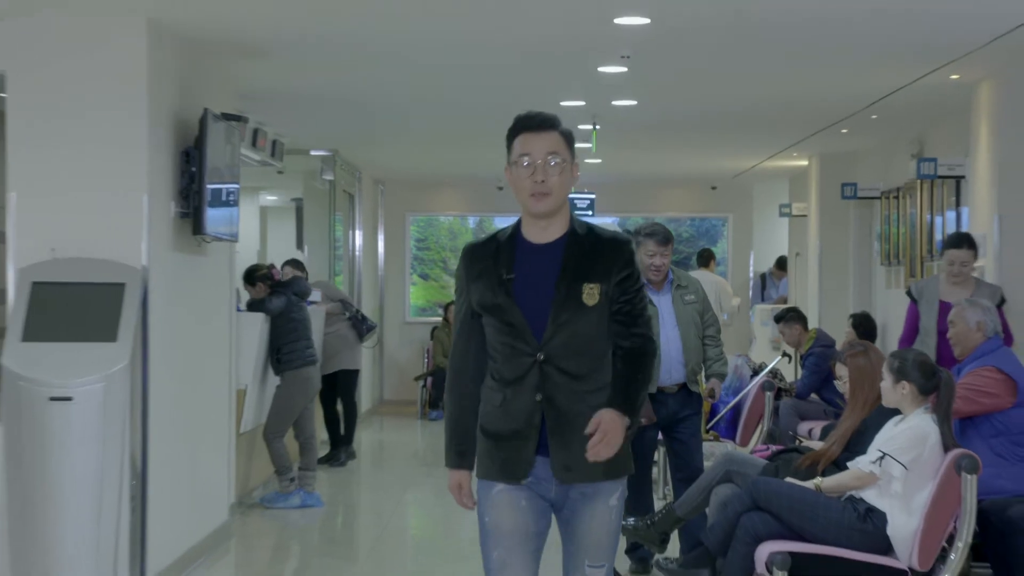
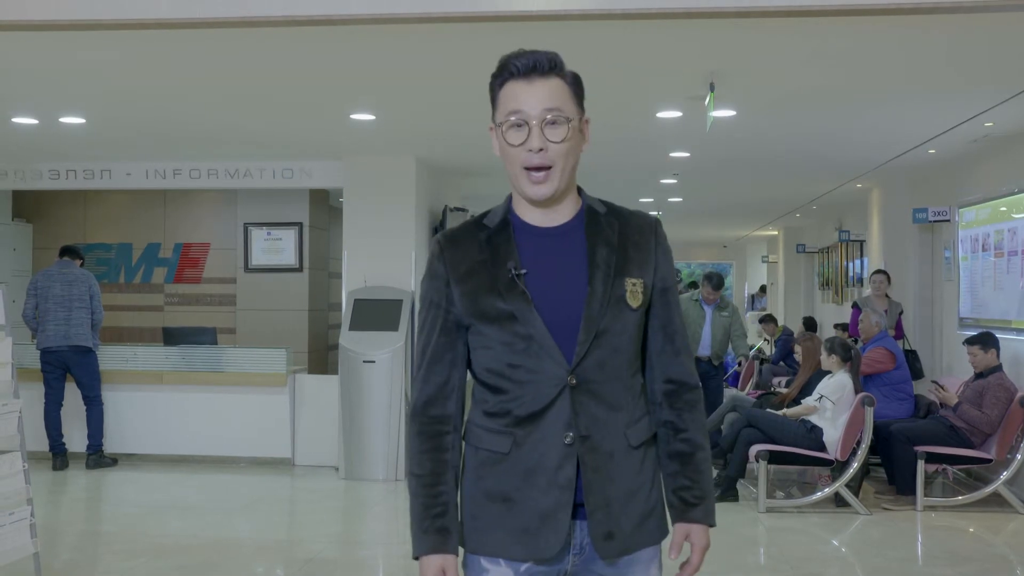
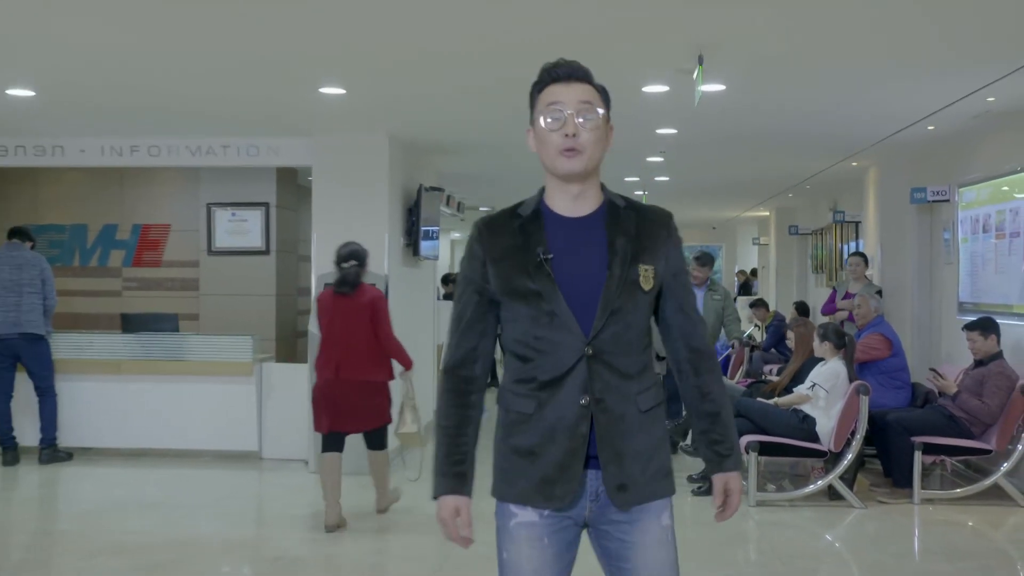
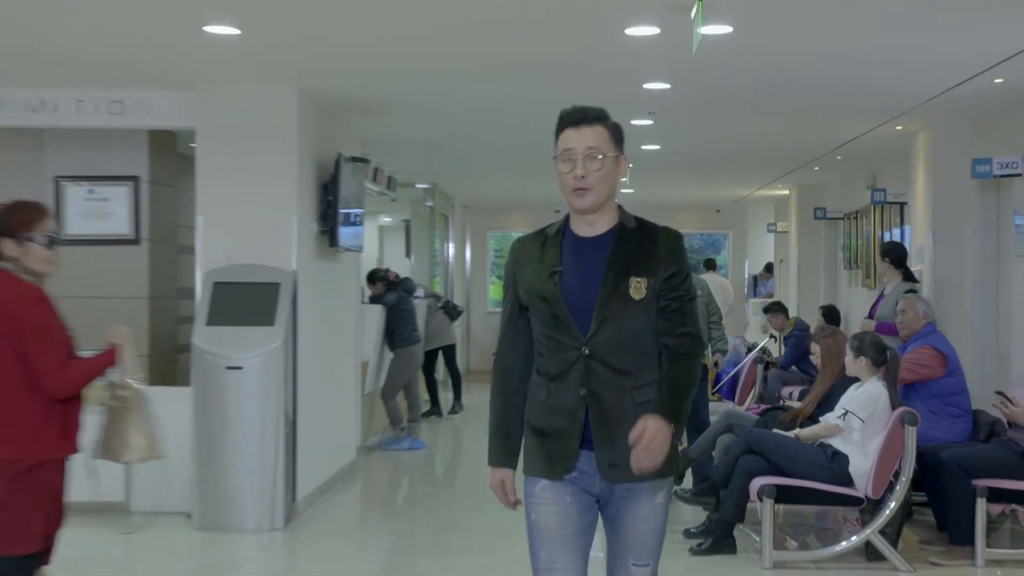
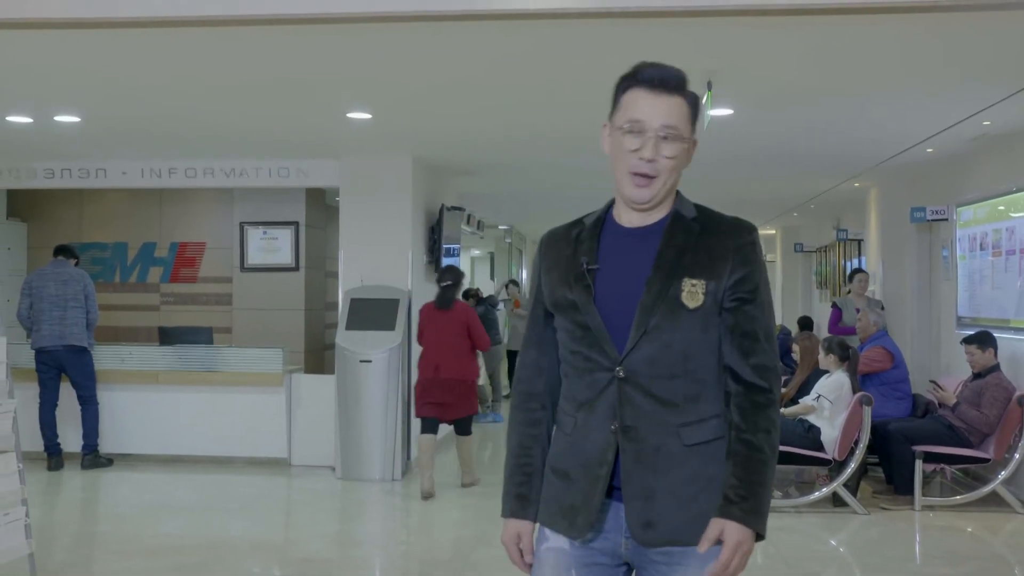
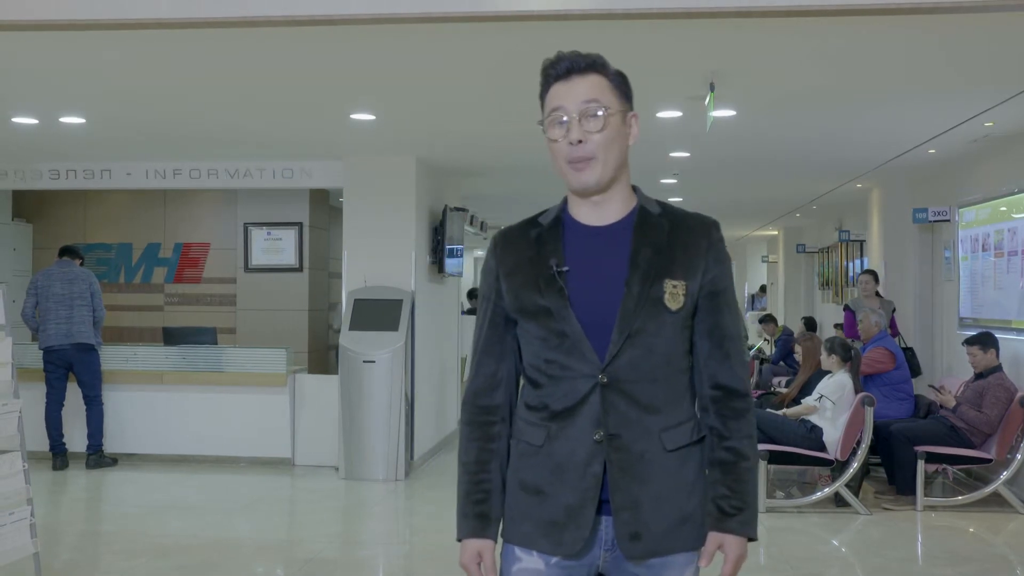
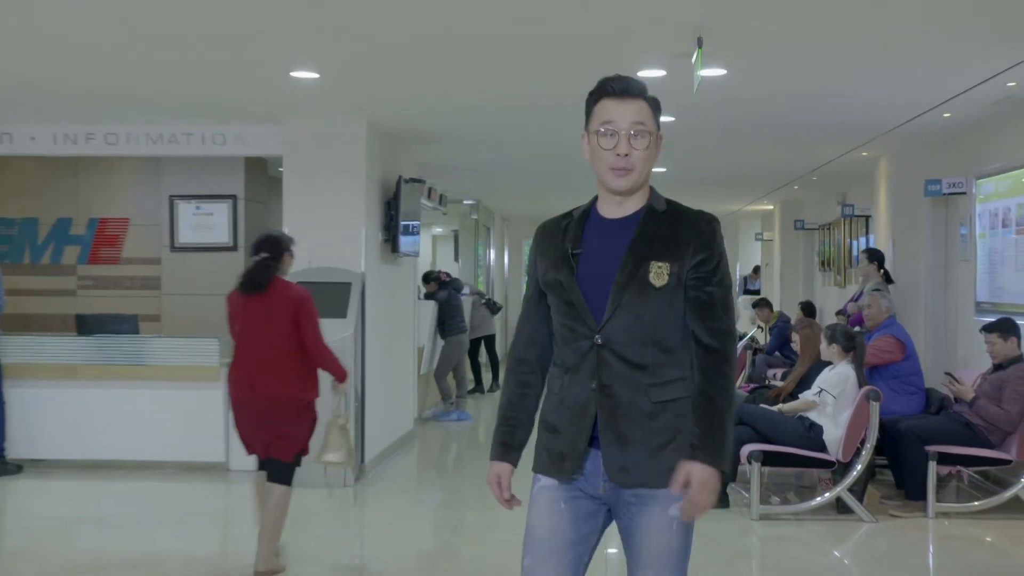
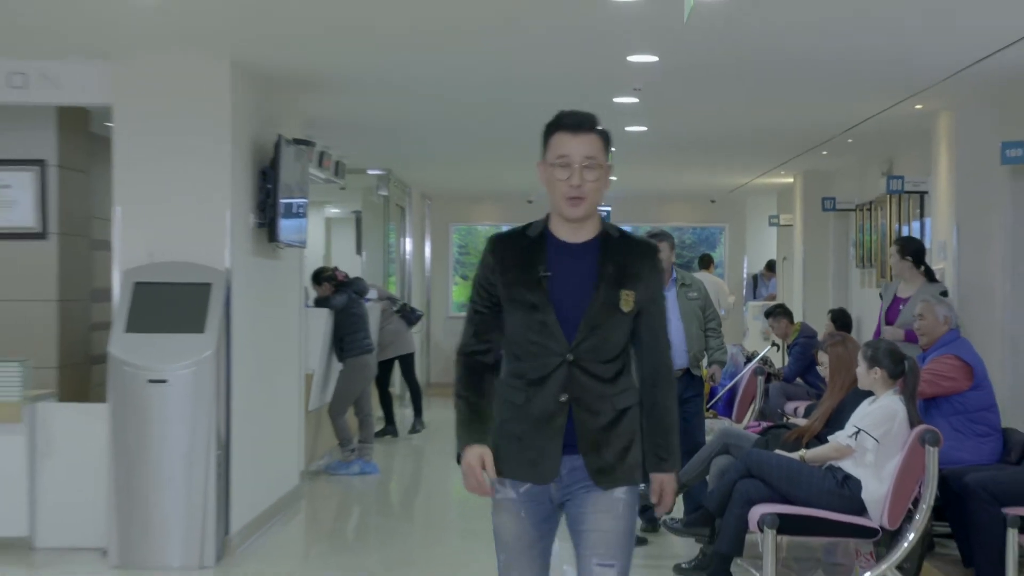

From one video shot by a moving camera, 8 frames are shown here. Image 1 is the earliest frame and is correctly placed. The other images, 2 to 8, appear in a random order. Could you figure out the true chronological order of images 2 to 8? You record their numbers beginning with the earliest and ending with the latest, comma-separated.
8, 4, 7, 3, 5, 2, 6
